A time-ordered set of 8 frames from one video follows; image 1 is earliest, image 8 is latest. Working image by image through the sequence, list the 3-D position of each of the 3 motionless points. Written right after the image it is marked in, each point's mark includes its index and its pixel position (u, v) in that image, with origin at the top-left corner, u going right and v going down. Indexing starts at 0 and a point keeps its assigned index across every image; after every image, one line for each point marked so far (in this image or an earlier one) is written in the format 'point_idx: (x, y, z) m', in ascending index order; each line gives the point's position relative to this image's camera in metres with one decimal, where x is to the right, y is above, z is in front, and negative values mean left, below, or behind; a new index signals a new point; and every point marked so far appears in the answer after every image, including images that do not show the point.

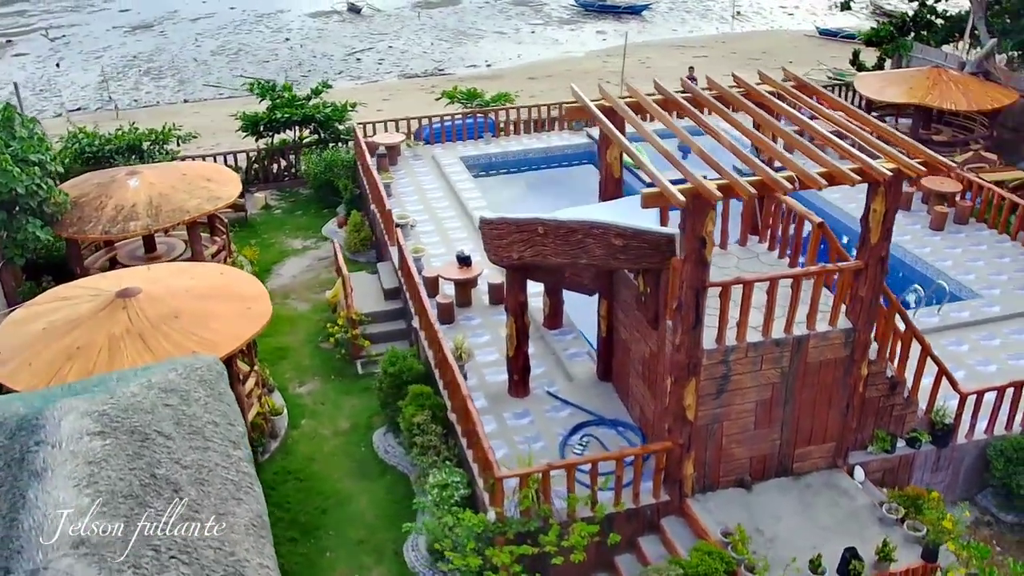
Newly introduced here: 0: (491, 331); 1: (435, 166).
0: (-0.3, -0.6, +12.2) m
1: (-1.6, +2.5, +18.0) m
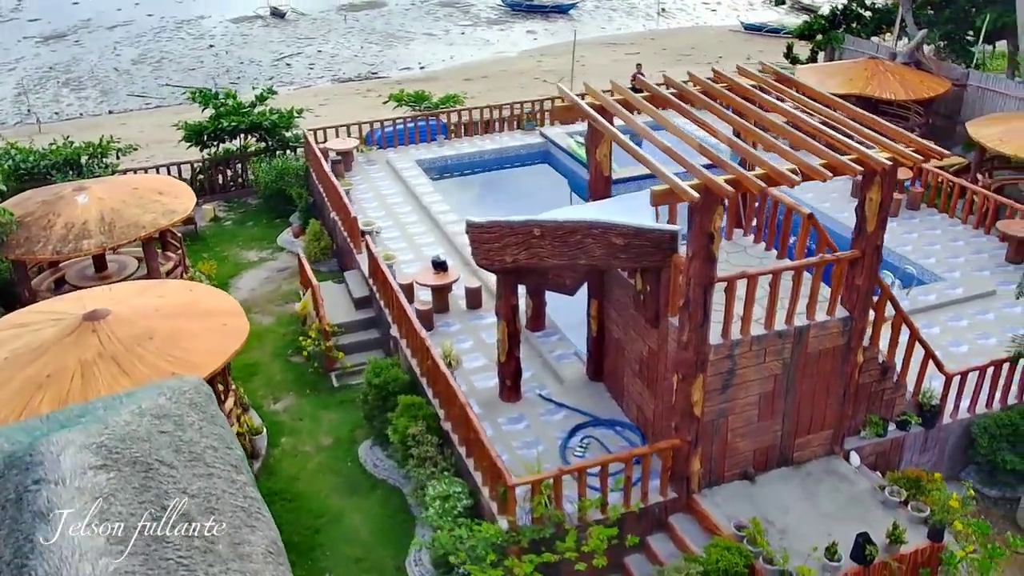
0: (-0.5, -0.7, +12.0) m
1: (-2.4, +2.4, +17.7) m
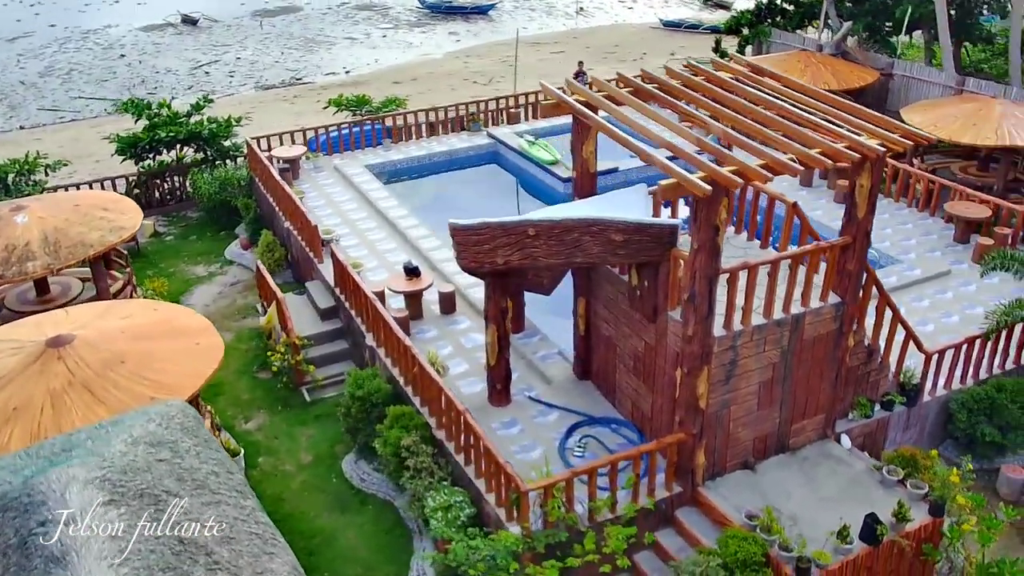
0: (-0.8, -0.7, +11.8) m
1: (-3.4, +2.2, +17.3) m
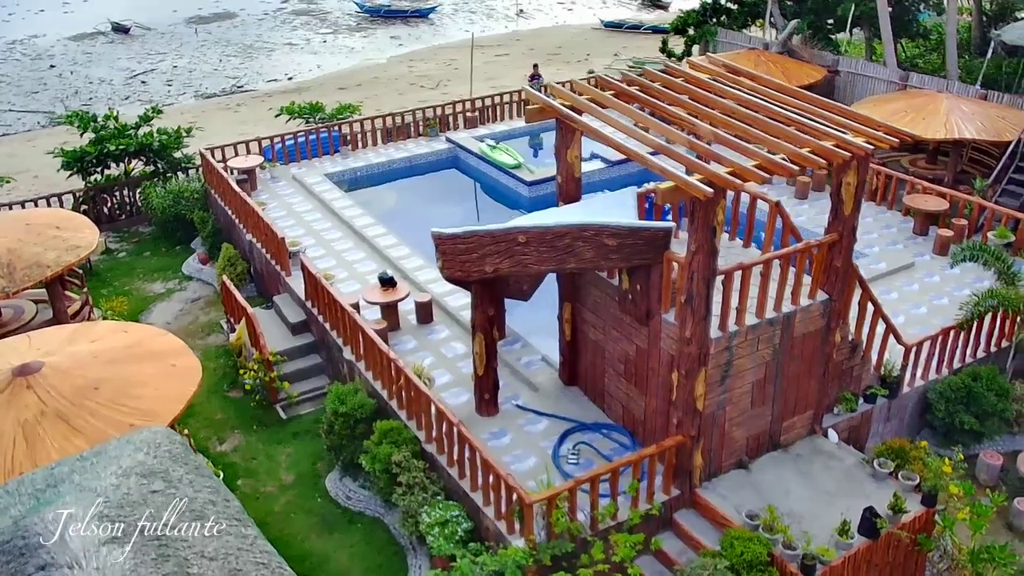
0: (-1.0, -0.8, +11.6) m
1: (-4.1, +2.0, +16.9) m
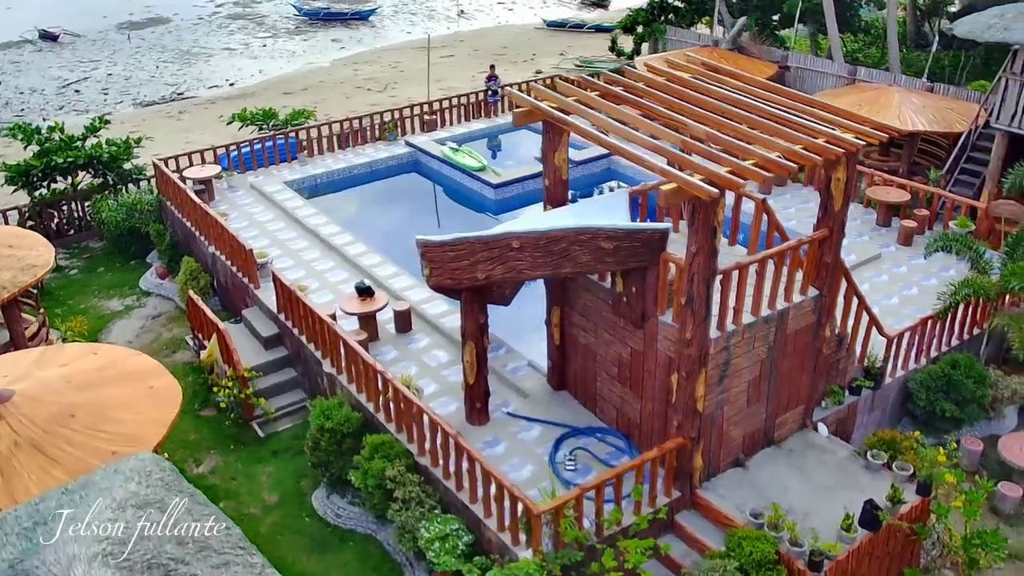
0: (-1.2, -0.9, +11.3) m
1: (-4.7, +1.7, +16.5) m
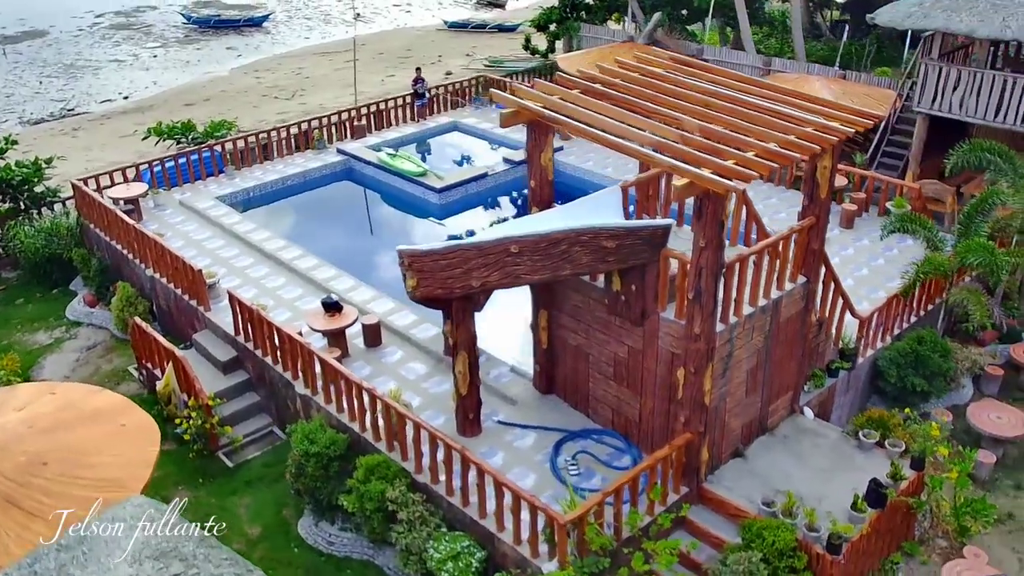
0: (-1.5, -1.1, +10.9) m
1: (-5.7, +1.3, +15.6) m
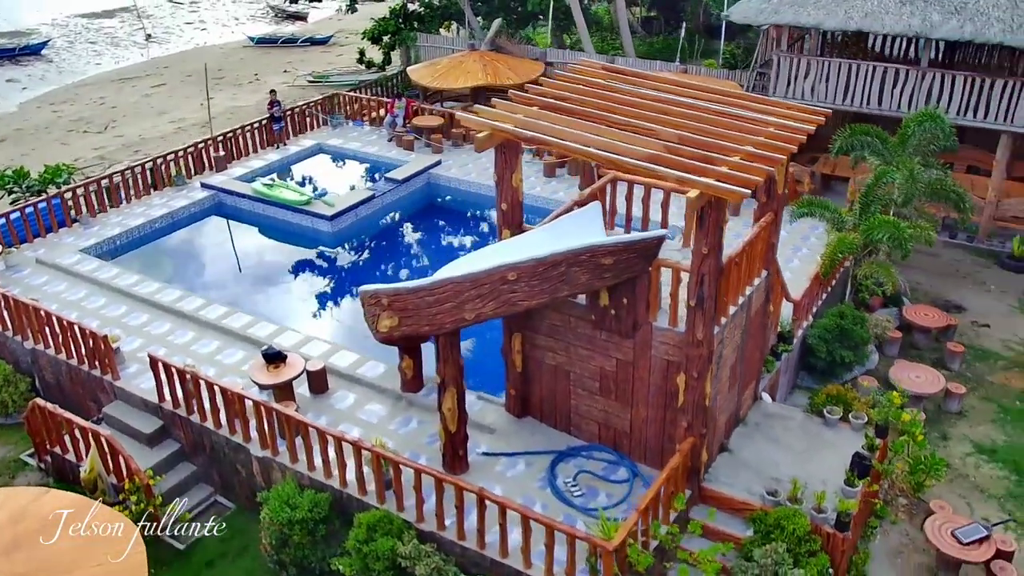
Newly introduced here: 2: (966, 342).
0: (-1.9, -1.6, +10.3) m
1: (-7.3, +0.3, +13.9) m
2: (+7.2, -0.9, +14.0) m
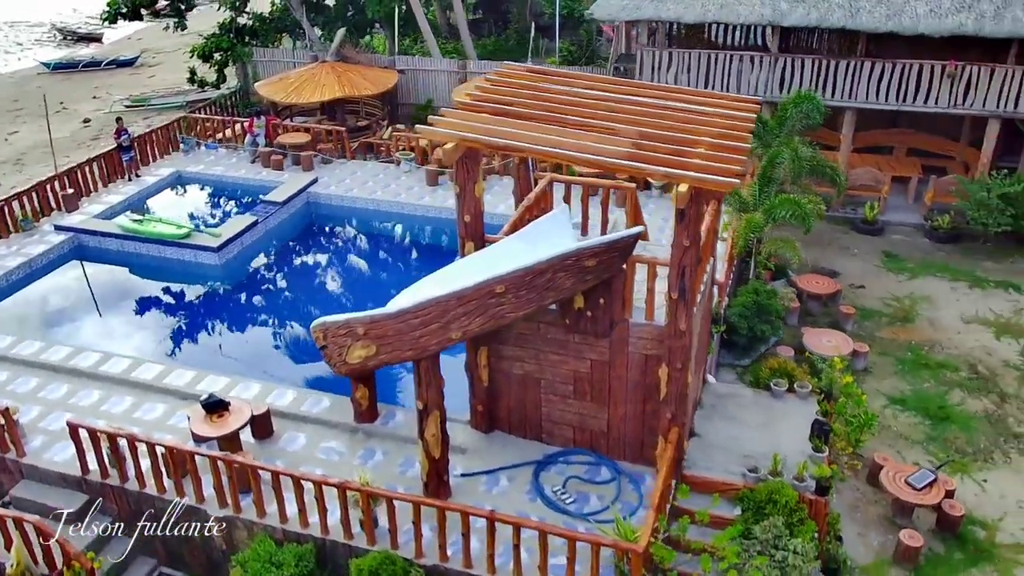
0: (-2.2, -1.9, +9.6) m
1: (-8.4, -0.7, +12.1) m
2: (+5.8, -0.3, +15.1) m
